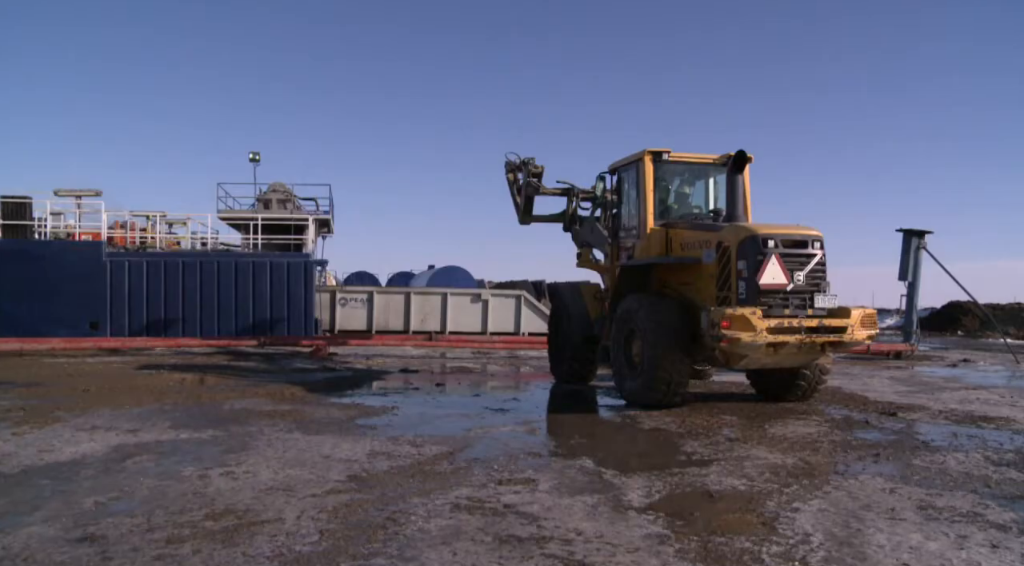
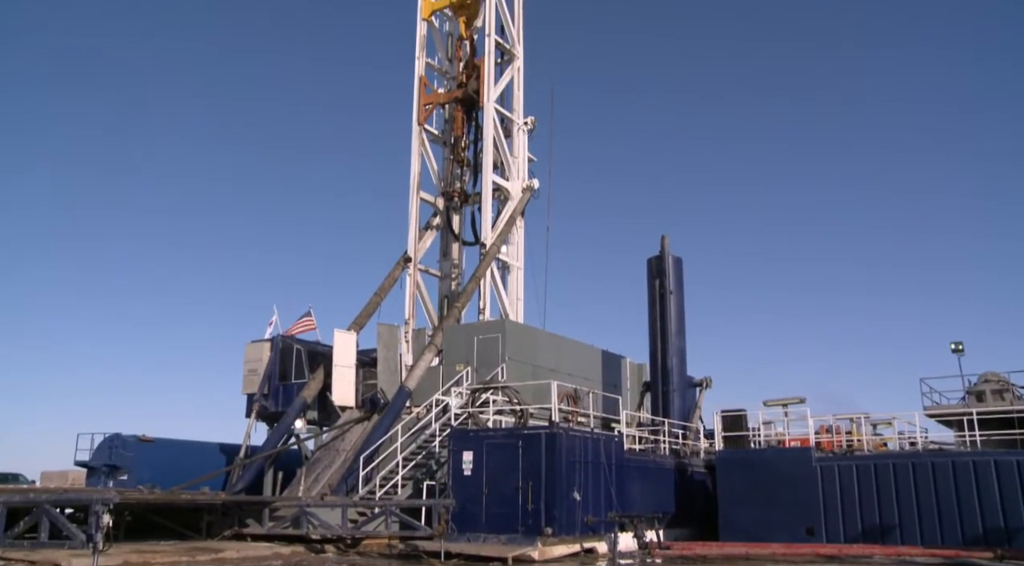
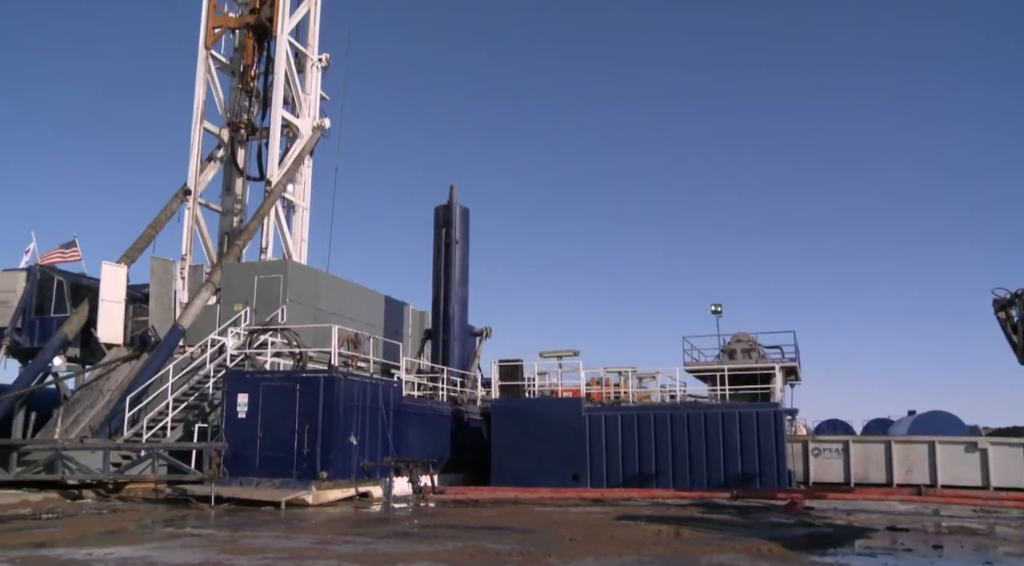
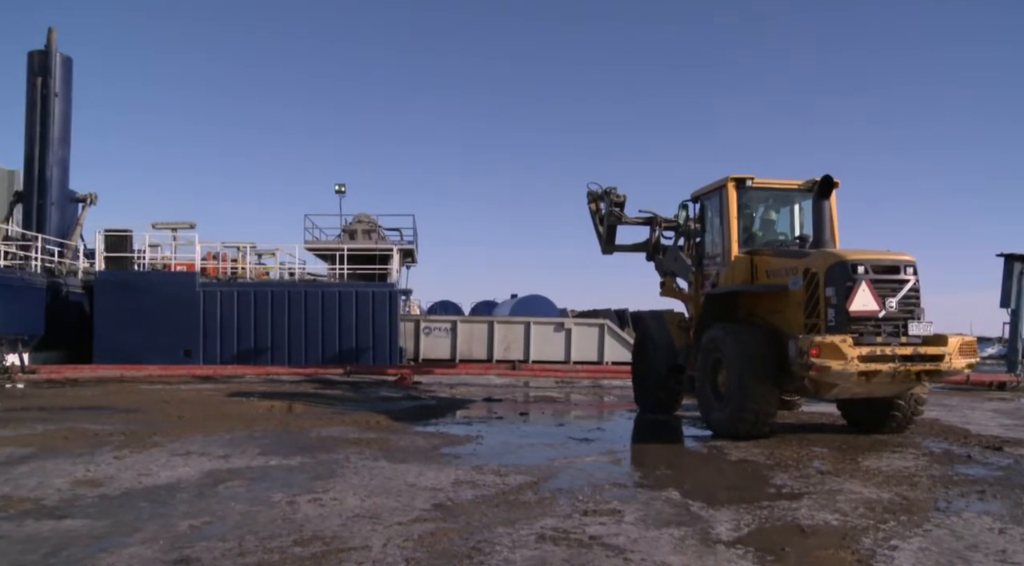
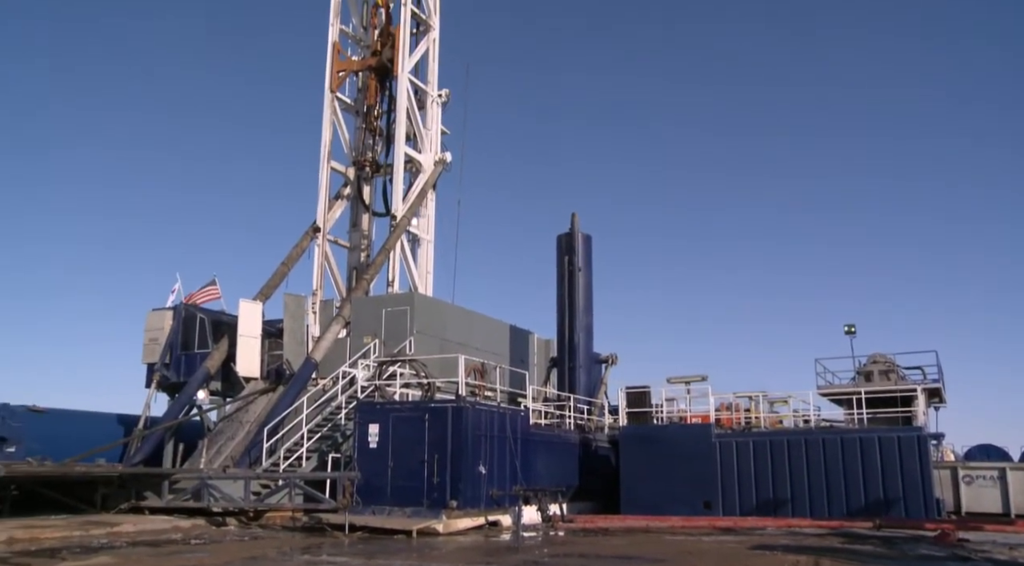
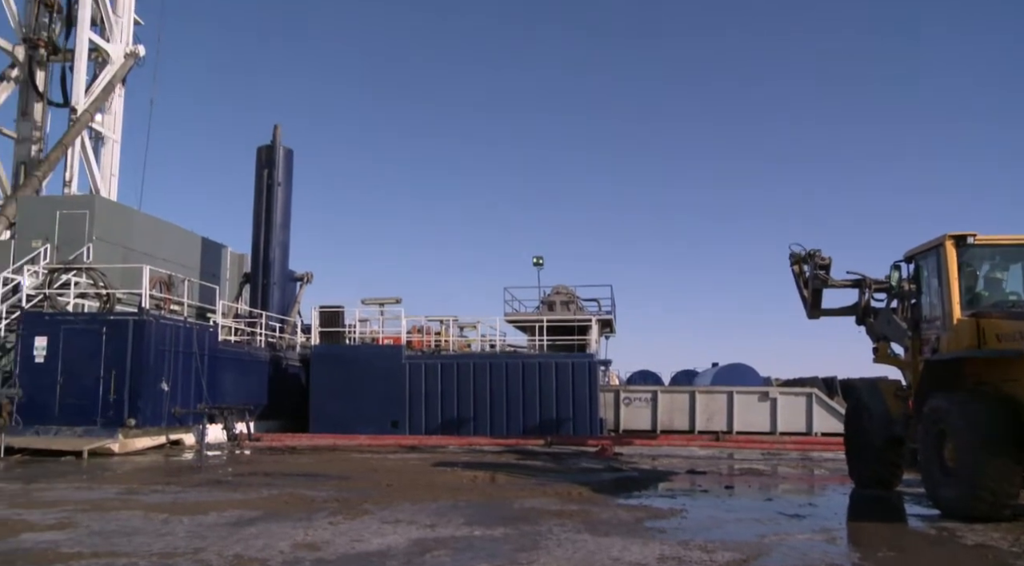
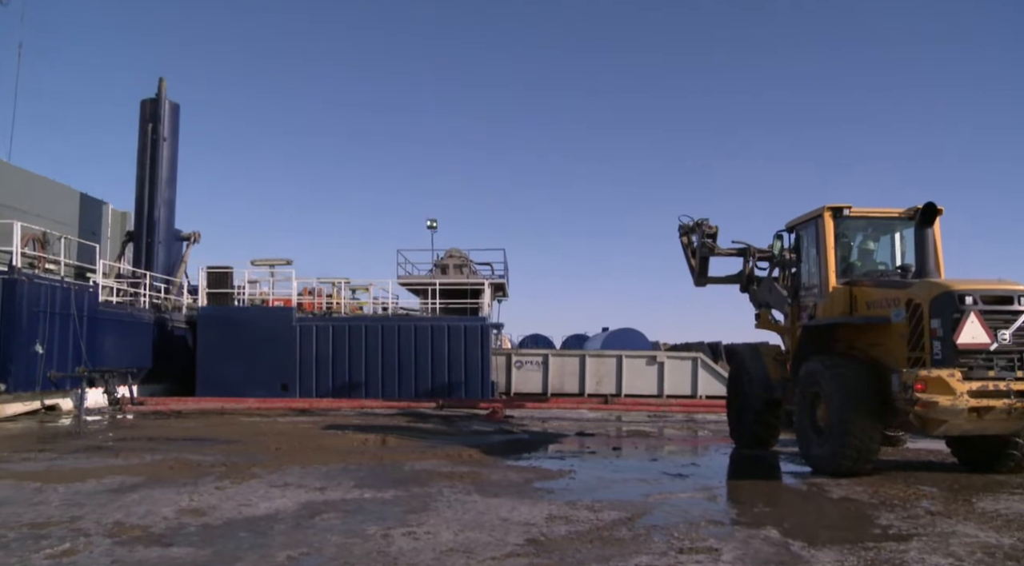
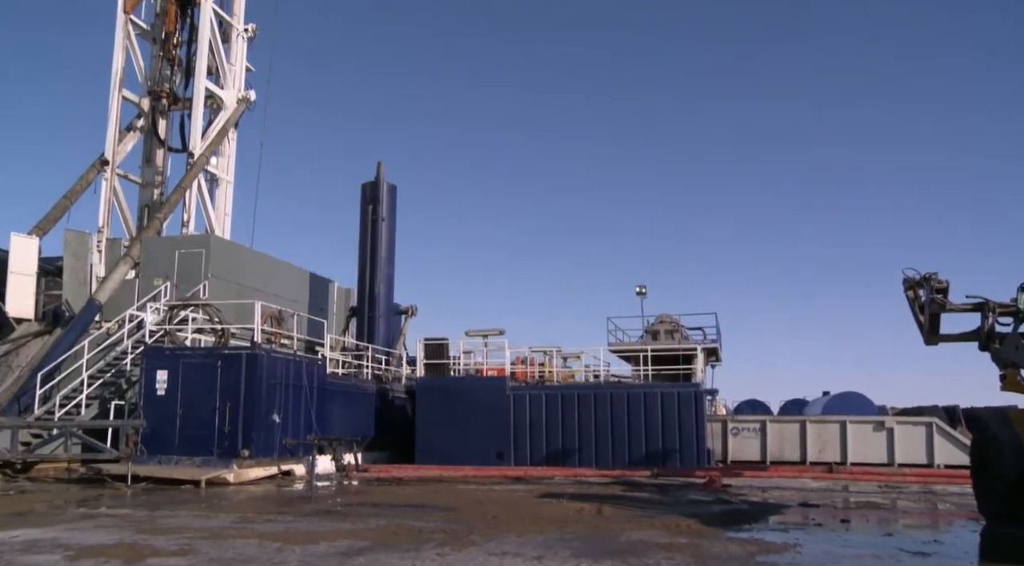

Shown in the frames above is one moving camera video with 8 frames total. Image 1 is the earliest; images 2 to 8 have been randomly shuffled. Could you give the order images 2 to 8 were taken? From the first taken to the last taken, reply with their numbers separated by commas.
4, 7, 6, 8, 3, 5, 2
